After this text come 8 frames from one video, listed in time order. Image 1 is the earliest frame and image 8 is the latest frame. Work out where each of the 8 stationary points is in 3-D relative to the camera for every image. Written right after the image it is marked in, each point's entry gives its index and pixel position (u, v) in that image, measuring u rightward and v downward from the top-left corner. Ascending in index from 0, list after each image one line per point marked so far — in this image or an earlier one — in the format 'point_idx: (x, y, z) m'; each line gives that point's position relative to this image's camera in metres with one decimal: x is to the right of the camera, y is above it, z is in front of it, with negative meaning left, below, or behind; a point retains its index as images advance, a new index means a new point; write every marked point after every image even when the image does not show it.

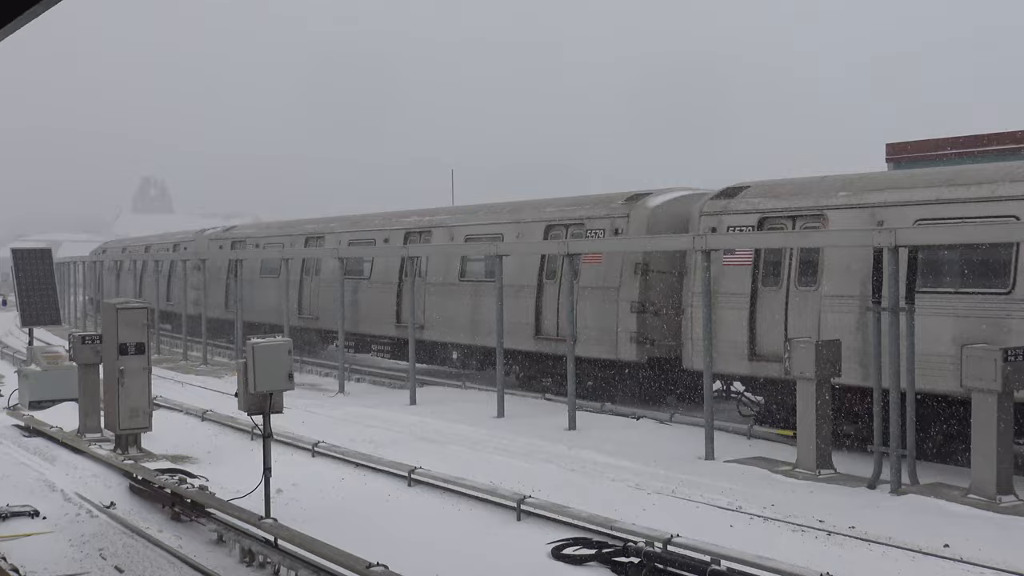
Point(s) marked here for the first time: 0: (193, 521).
0: (-2.8, -2.1, +7.1) m
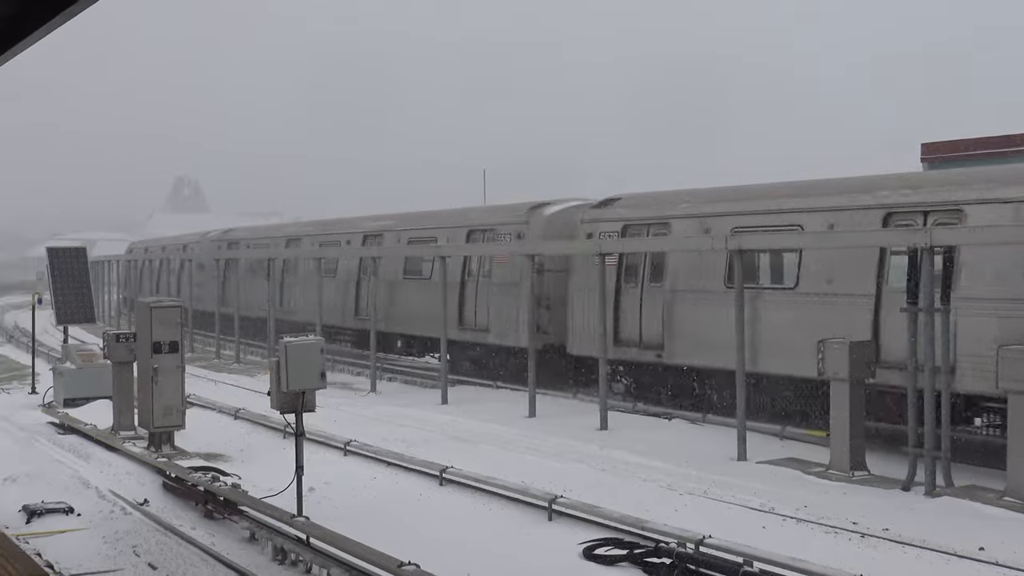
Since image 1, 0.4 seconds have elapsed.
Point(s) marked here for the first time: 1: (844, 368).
0: (-2.5, -2.1, +7.1) m
1: (+3.2, -0.7, +7.4) m
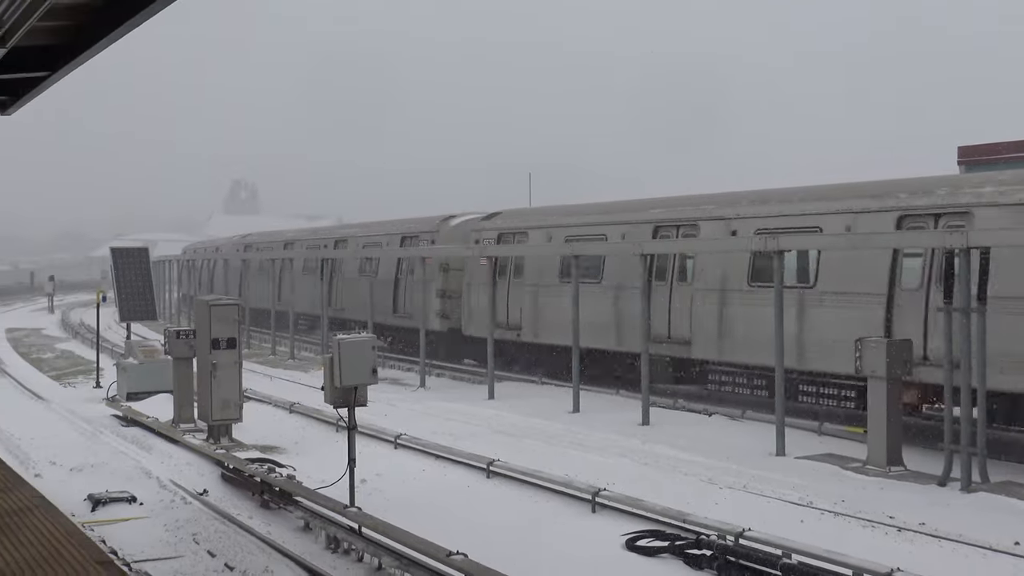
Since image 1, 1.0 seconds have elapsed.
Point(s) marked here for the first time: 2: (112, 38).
0: (-2.1, -2.0, +7.4) m
1: (+3.6, -0.7, +7.6) m
2: (-3.4, +2.1, +6.6) m
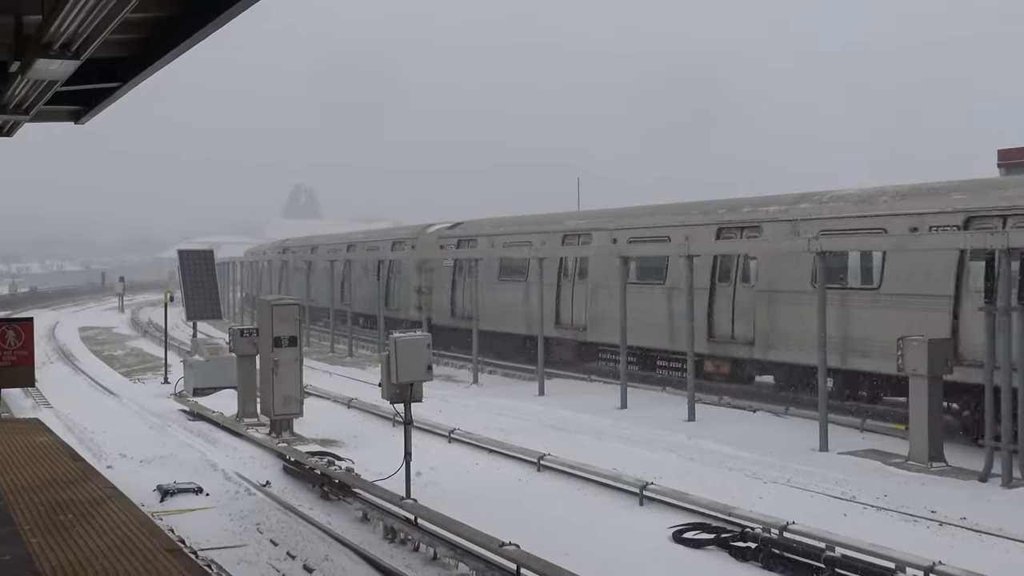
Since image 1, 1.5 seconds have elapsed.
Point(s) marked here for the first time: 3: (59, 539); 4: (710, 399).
0: (-1.7, -2.0, +7.6) m
1: (+4.0, -0.7, +7.7) m
2: (-2.9, +2.1, +6.9) m
3: (-3.9, -2.1, +6.7) m
4: (+2.6, -1.5, +10.6) m
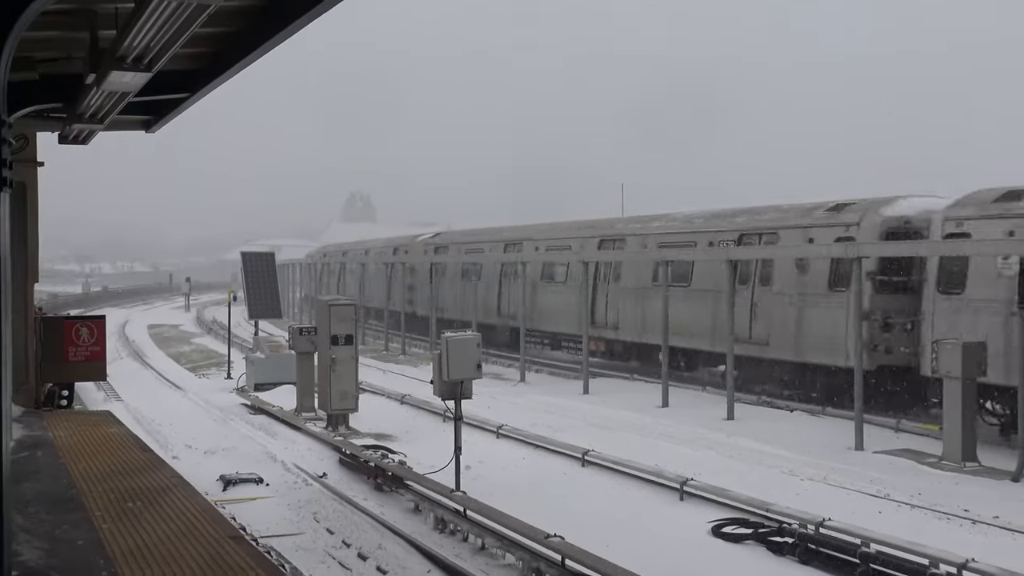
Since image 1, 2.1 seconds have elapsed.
0: (-1.2, -2.1, +8.0) m
1: (+4.5, -0.8, +7.9) m
2: (-2.5, +2.1, +7.3) m
3: (-3.5, -2.1, +7.1) m
4: (+3.1, -1.6, +10.8) m
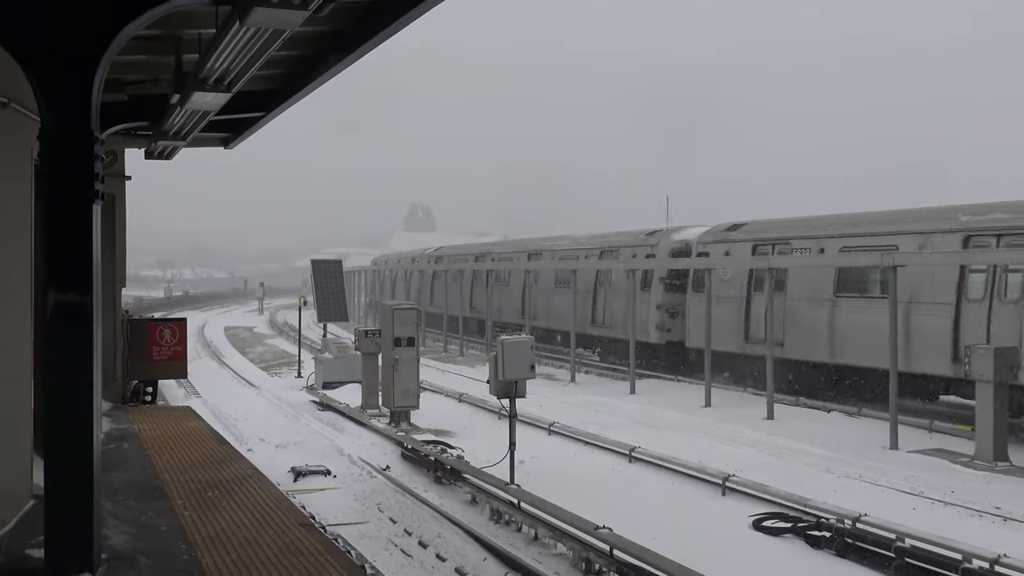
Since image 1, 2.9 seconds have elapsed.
0: (-0.7, -2.1, +8.5) m
1: (+5.0, -0.9, +8.3) m
2: (-1.9, +2.1, +7.9) m
3: (-3.0, -2.1, +7.7) m
4: (+3.7, -1.6, +11.2) m
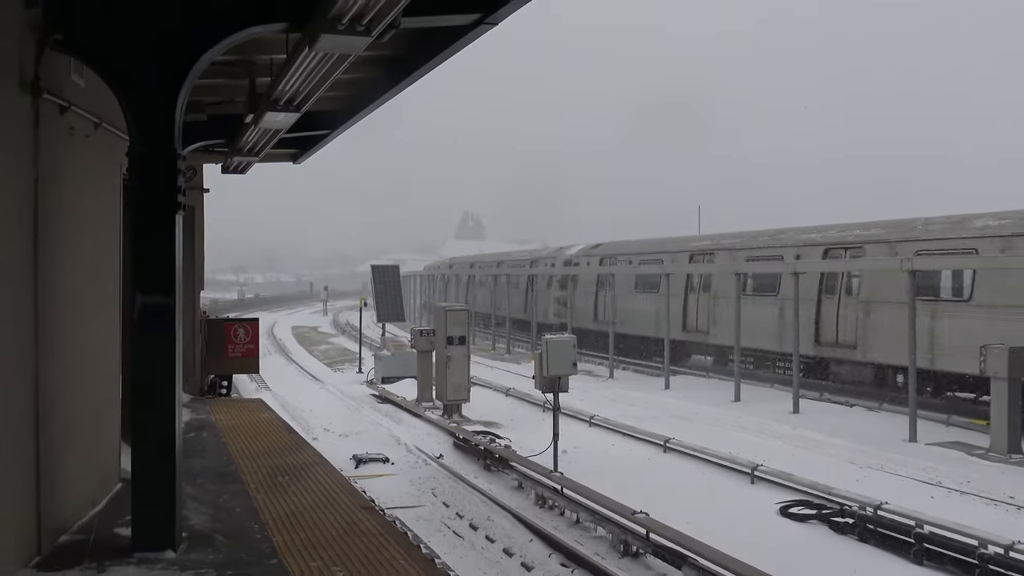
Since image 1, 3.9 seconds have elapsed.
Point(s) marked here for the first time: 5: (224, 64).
0: (-0.2, -2.2, +9.2) m
1: (+5.5, -0.9, +8.8) m
2: (-1.5, +2.0, +8.7) m
3: (-2.5, -2.2, +8.5) m
4: (+4.3, -1.7, +11.7) m
5: (-3.1, +2.4, +8.5) m
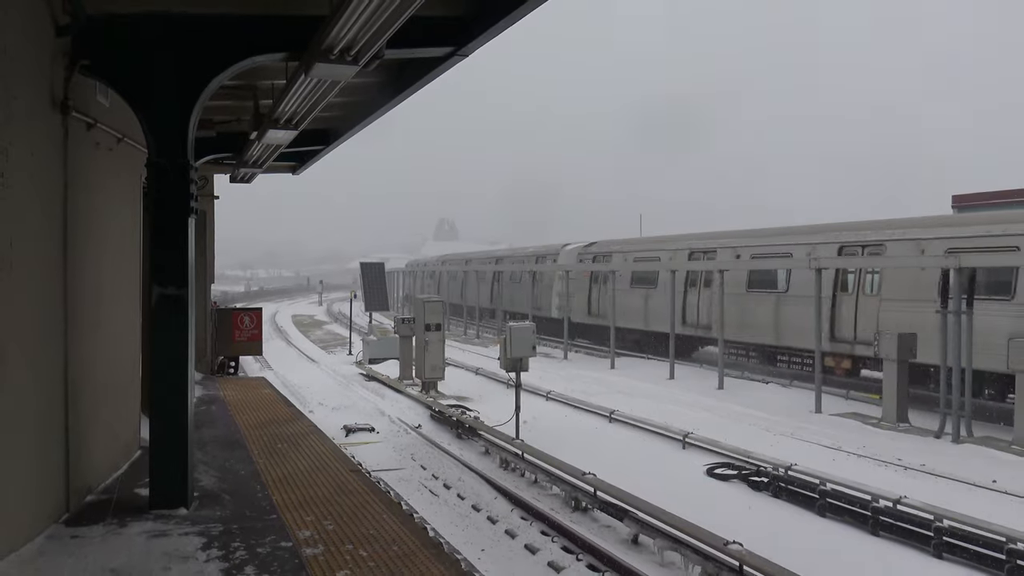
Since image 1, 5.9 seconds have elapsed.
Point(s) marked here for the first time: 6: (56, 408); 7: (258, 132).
0: (-0.6, -2.1, +10.6) m
1: (+5.1, -0.9, +10.3) m
2: (-1.9, +2.1, +10.1) m
3: (-2.9, -2.1, +9.8) m
4: (+3.8, -1.6, +13.3) m
5: (-3.5, +2.5, +9.9) m
6: (-4.5, -1.2, +7.9) m
7: (-3.3, +2.0, +10.1) m
